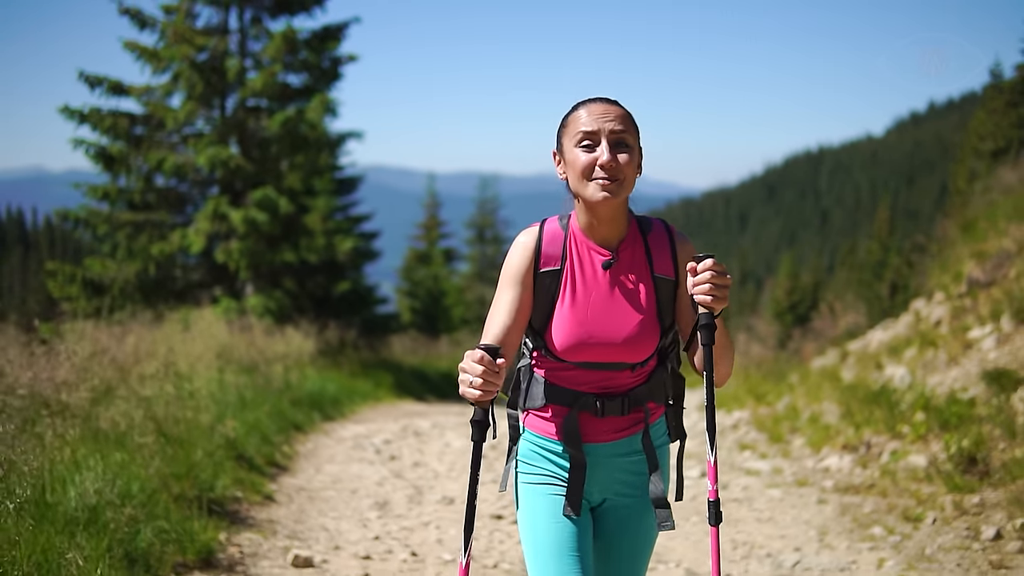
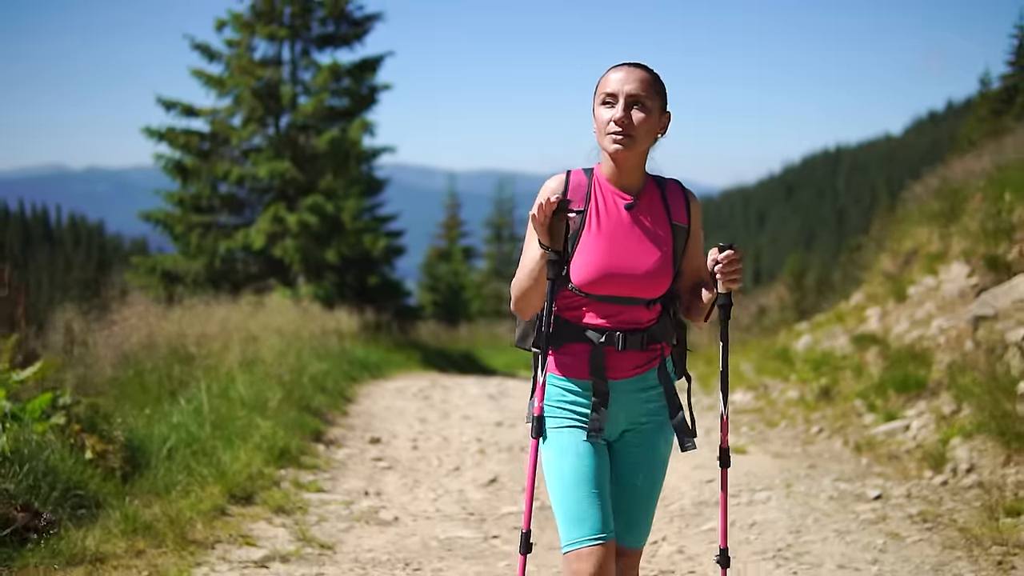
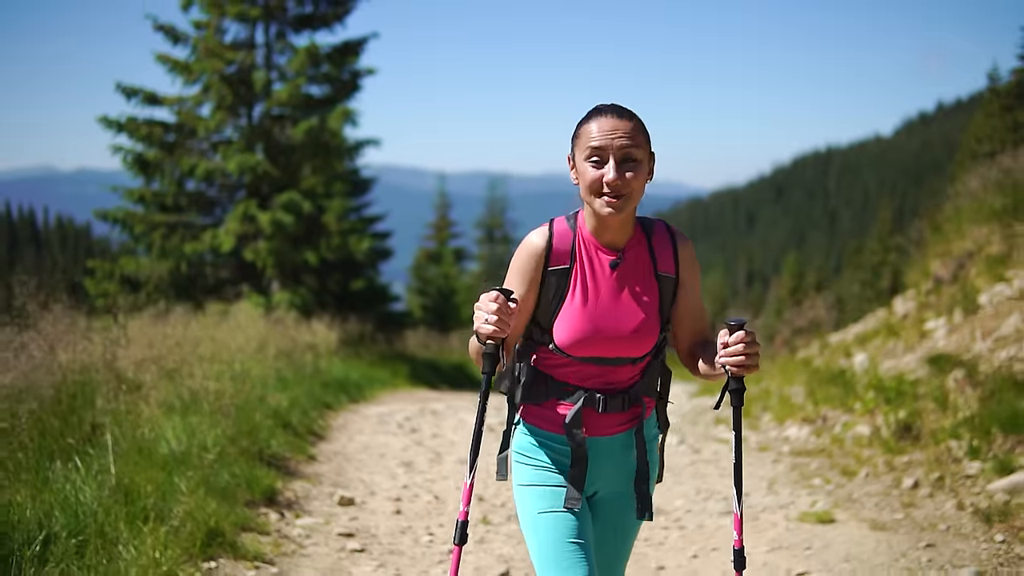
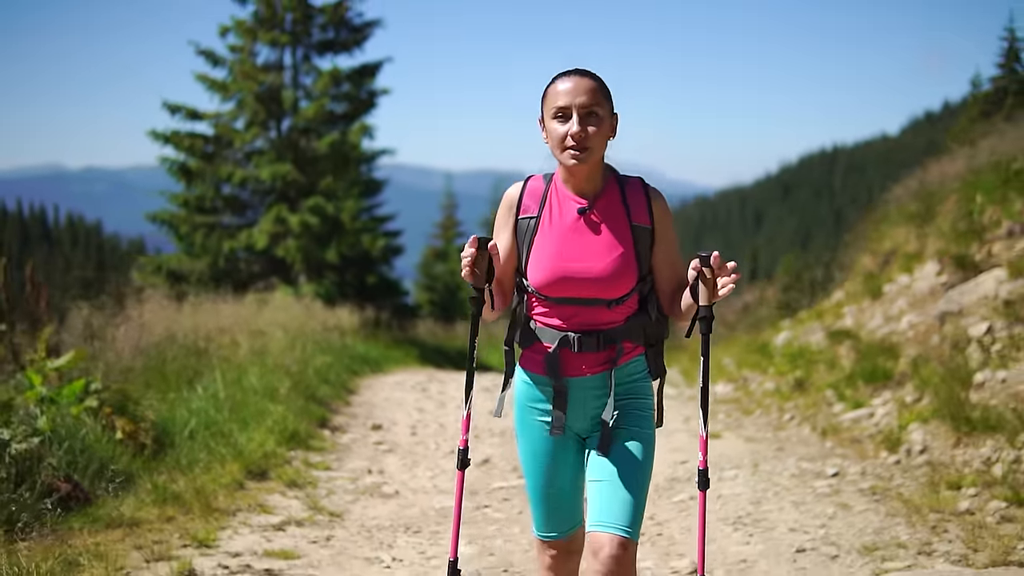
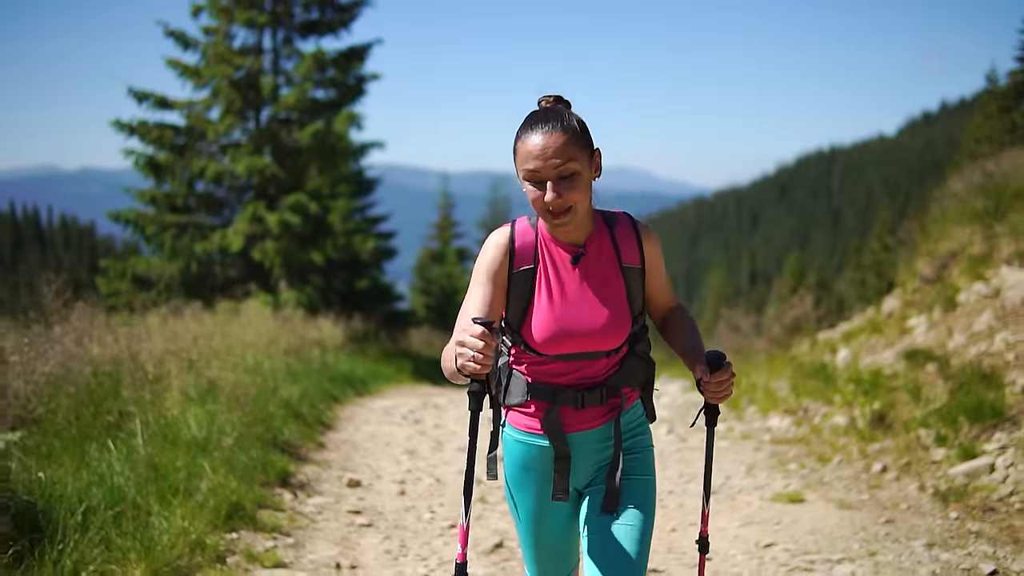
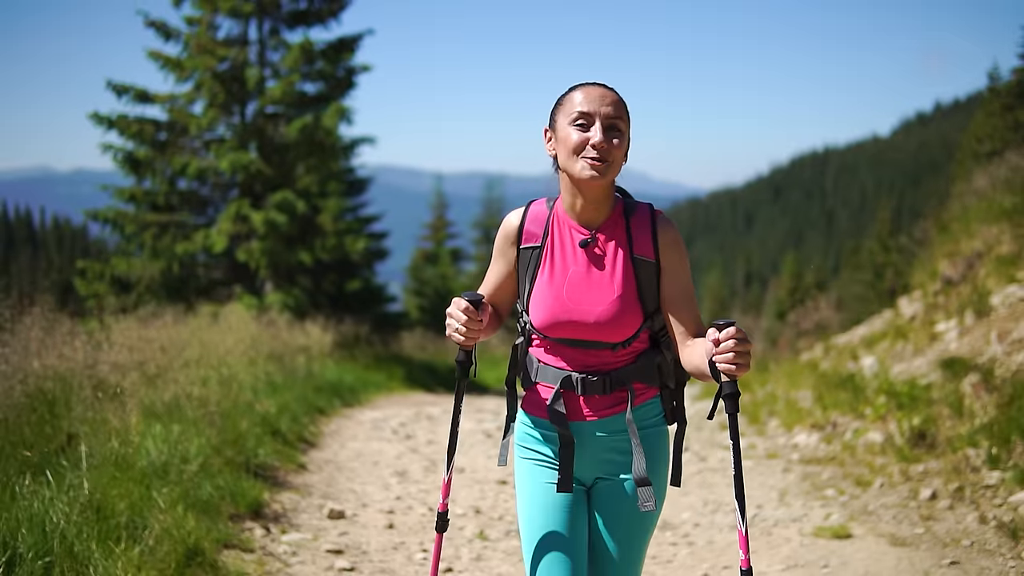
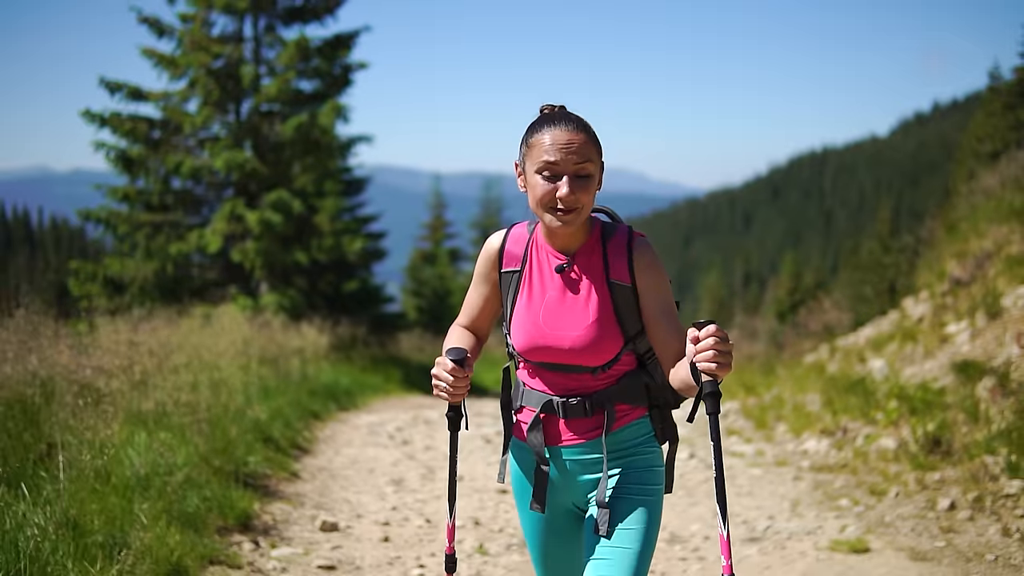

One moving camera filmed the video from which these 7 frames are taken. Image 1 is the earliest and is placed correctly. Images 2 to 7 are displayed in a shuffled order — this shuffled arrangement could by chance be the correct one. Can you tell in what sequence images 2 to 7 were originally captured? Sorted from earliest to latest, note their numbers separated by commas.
7, 6, 3, 5, 2, 4
